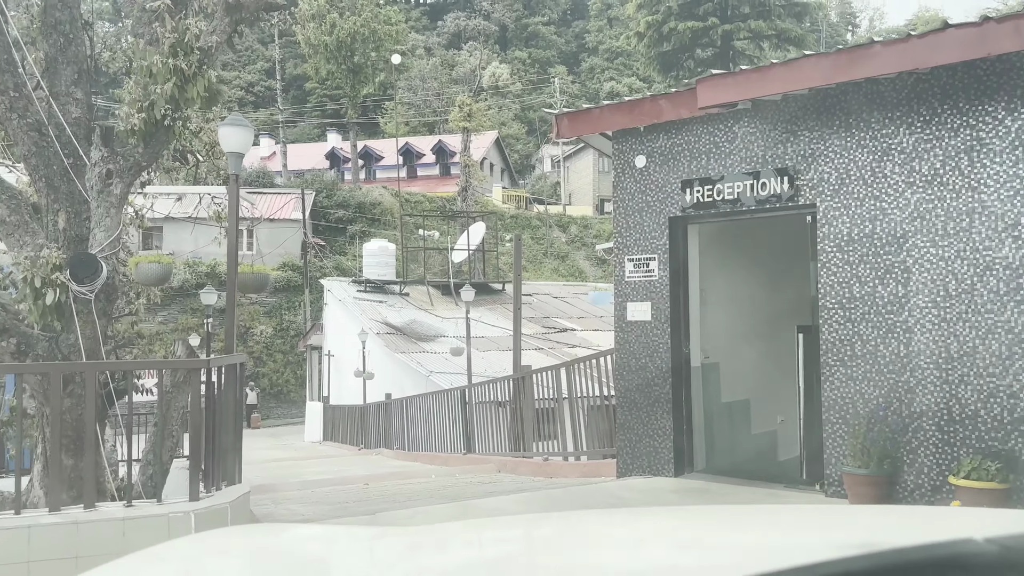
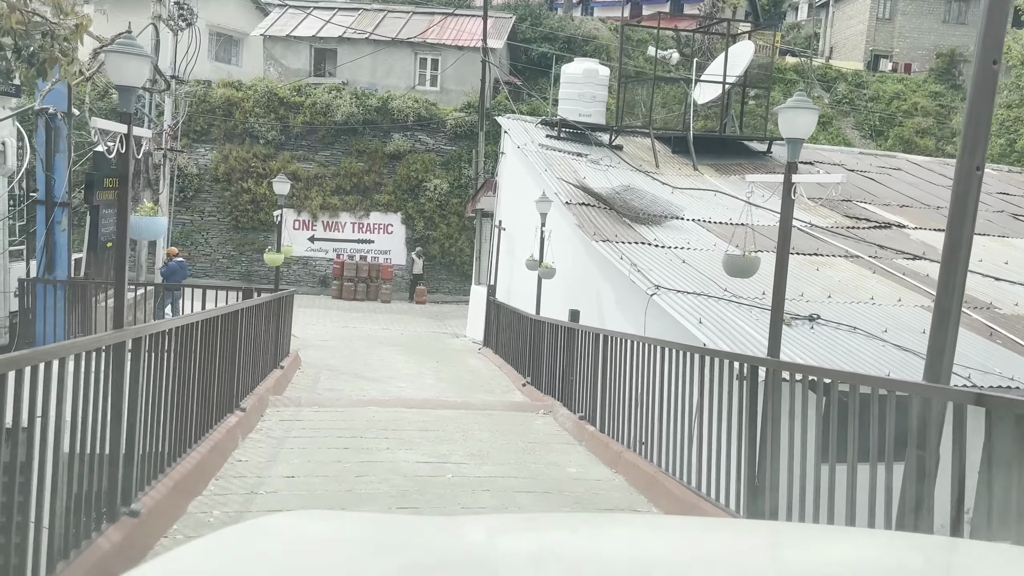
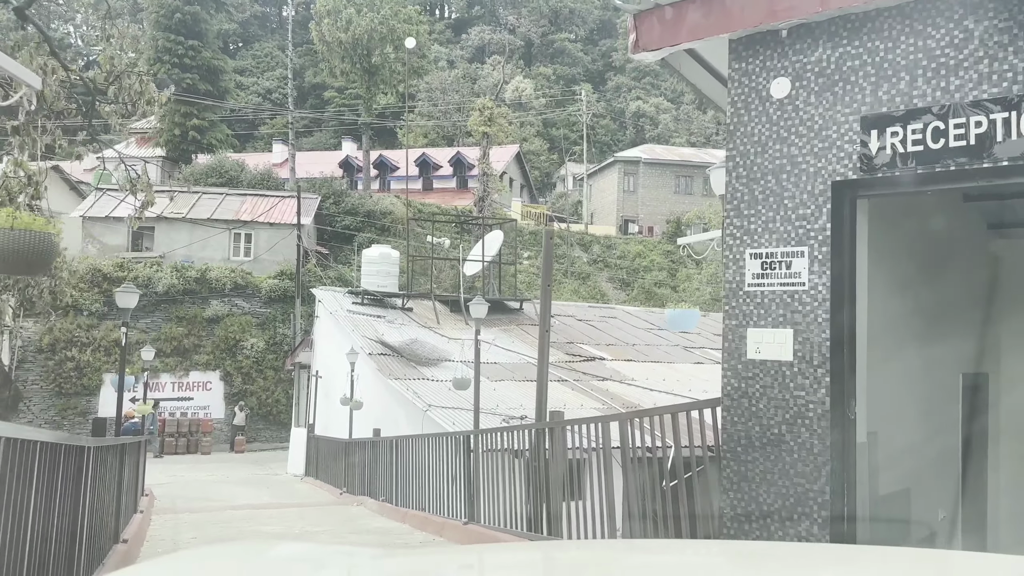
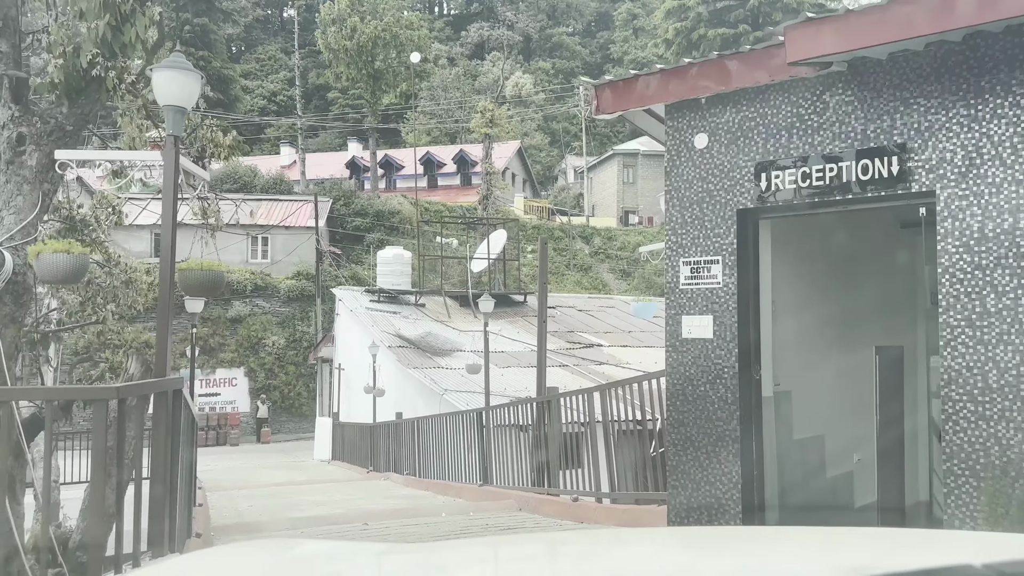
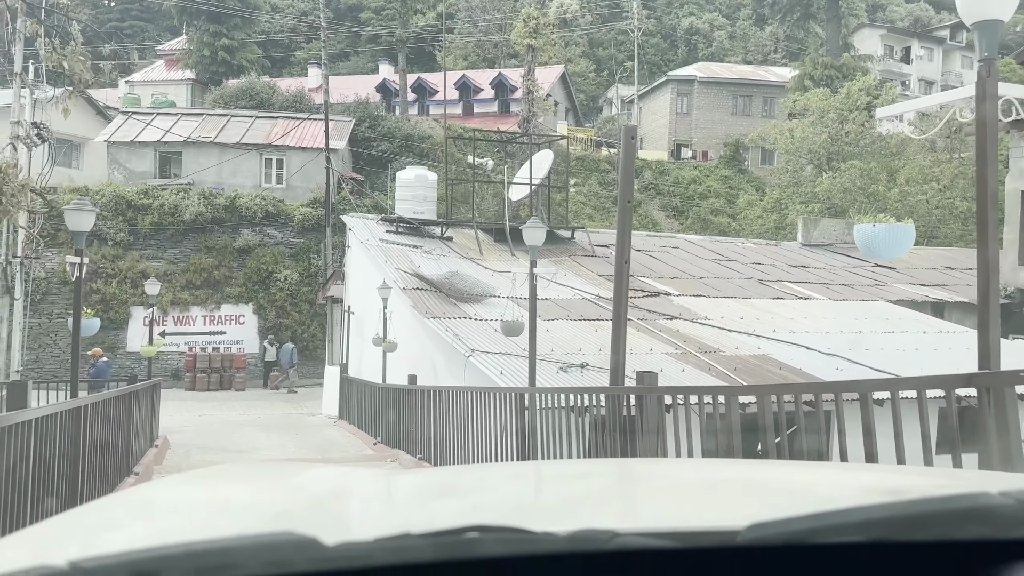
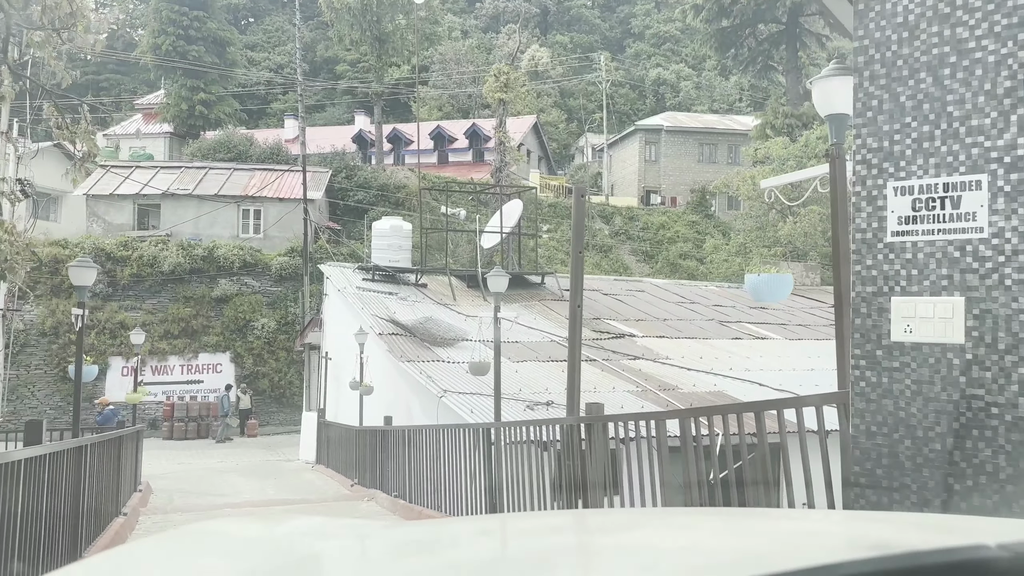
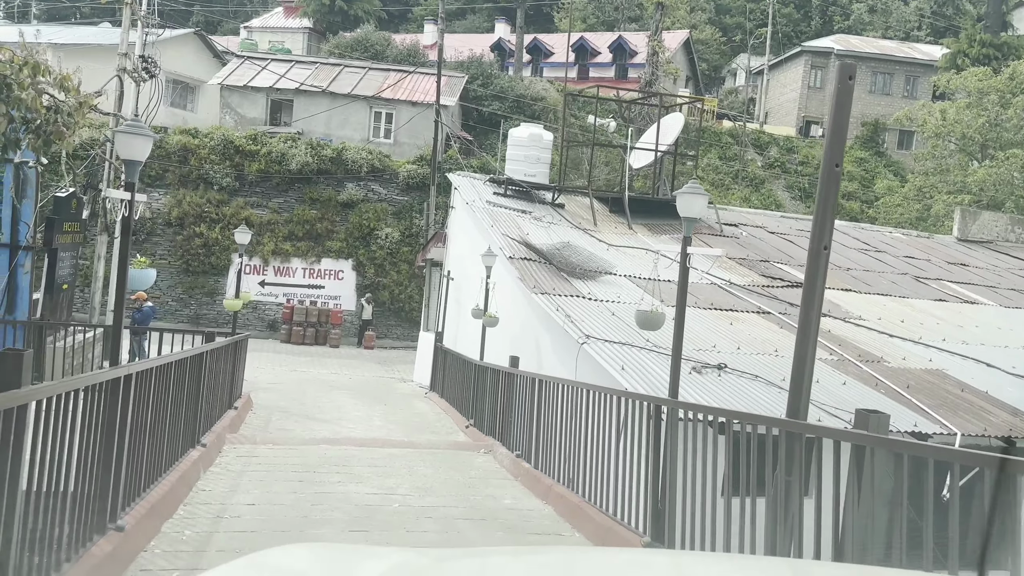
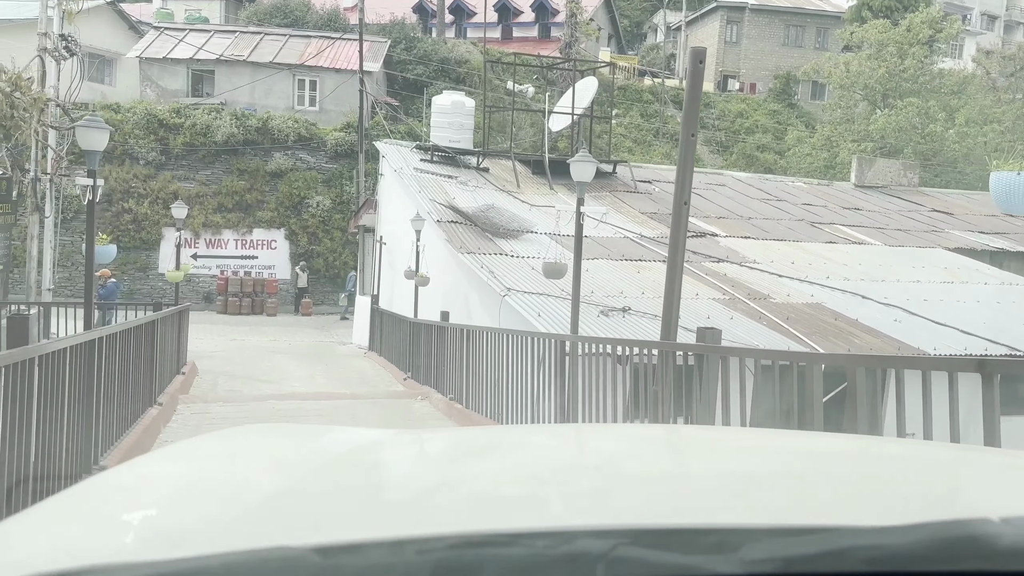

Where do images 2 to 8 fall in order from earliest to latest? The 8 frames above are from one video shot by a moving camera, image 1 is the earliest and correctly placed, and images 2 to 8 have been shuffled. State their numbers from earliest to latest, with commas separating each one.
4, 3, 6, 5, 8, 7, 2
